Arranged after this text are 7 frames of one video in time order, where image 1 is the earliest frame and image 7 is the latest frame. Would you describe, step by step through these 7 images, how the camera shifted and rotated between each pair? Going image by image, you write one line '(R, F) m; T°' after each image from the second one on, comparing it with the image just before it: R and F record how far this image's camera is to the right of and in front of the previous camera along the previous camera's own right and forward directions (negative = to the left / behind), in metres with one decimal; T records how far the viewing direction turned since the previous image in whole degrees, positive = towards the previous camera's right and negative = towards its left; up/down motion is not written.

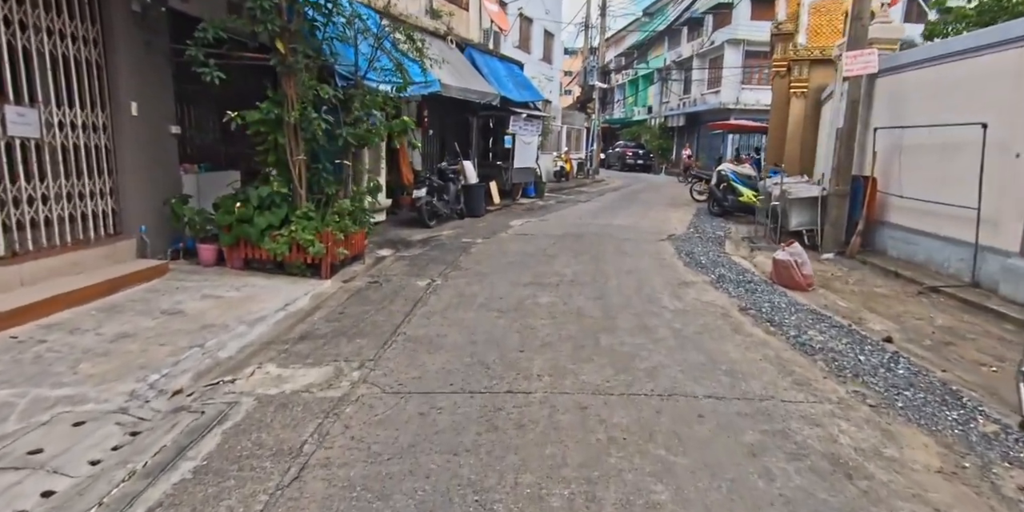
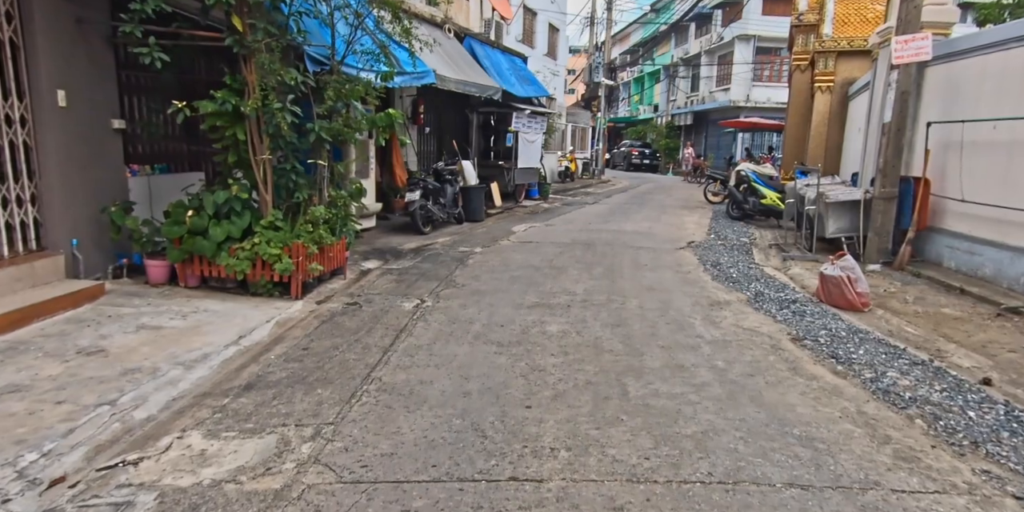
(0.0, +1.0) m; 0°
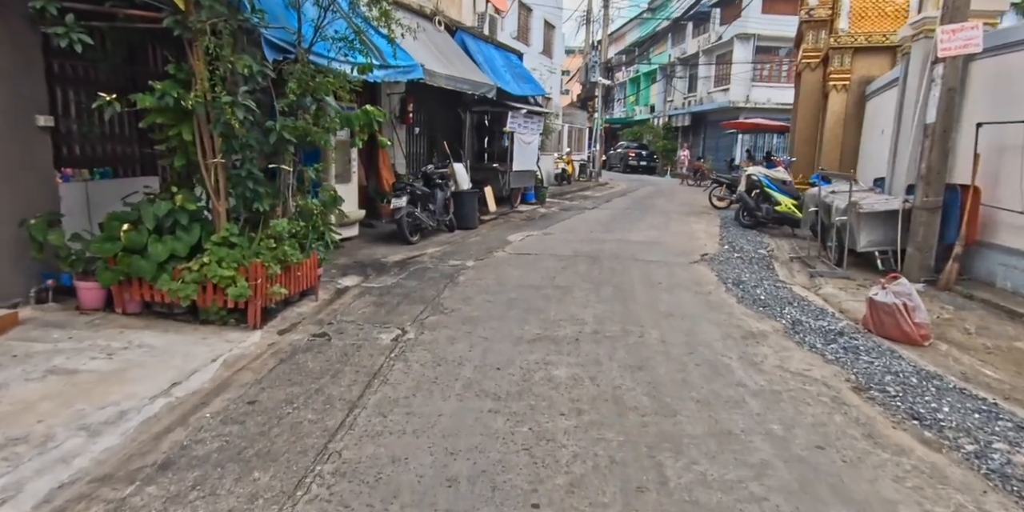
(0.0, +0.9) m; +1°
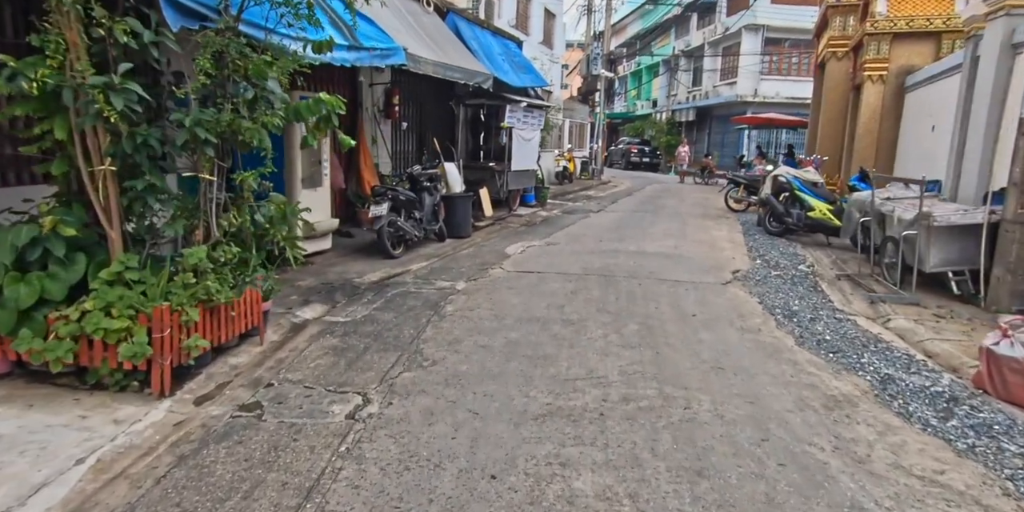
(0.0, +1.3) m; 0°
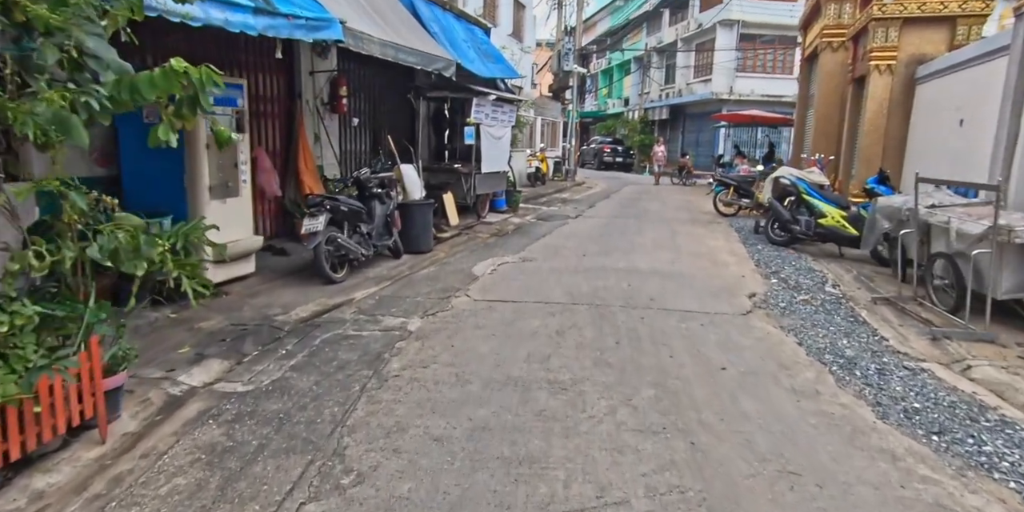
(0.0, +1.4) m; +3°
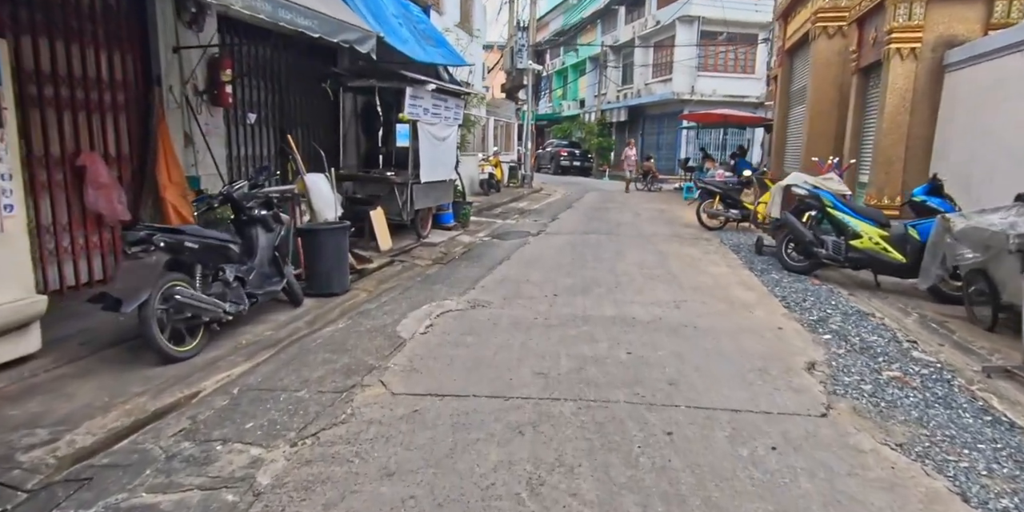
(+0.1, +2.2) m; +4°
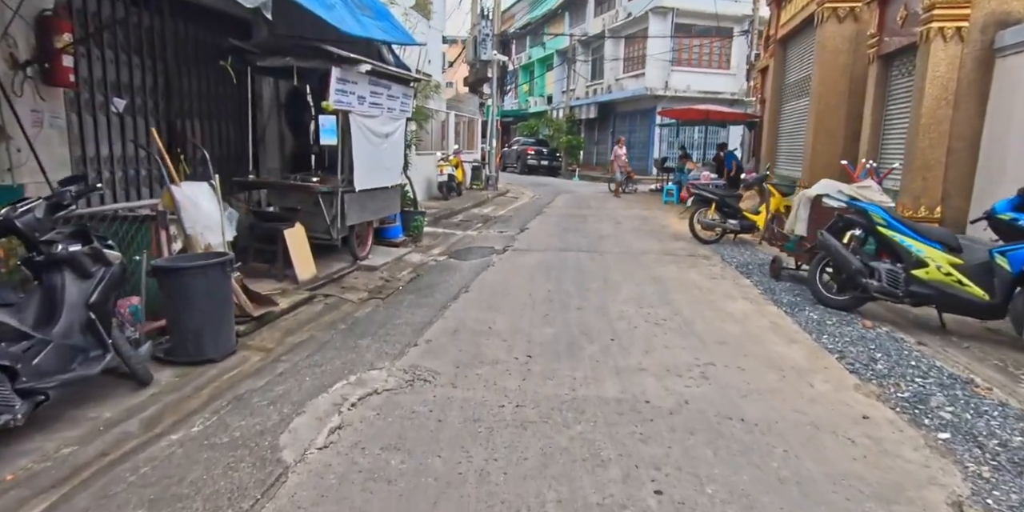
(+0.1, +1.8) m; +3°
